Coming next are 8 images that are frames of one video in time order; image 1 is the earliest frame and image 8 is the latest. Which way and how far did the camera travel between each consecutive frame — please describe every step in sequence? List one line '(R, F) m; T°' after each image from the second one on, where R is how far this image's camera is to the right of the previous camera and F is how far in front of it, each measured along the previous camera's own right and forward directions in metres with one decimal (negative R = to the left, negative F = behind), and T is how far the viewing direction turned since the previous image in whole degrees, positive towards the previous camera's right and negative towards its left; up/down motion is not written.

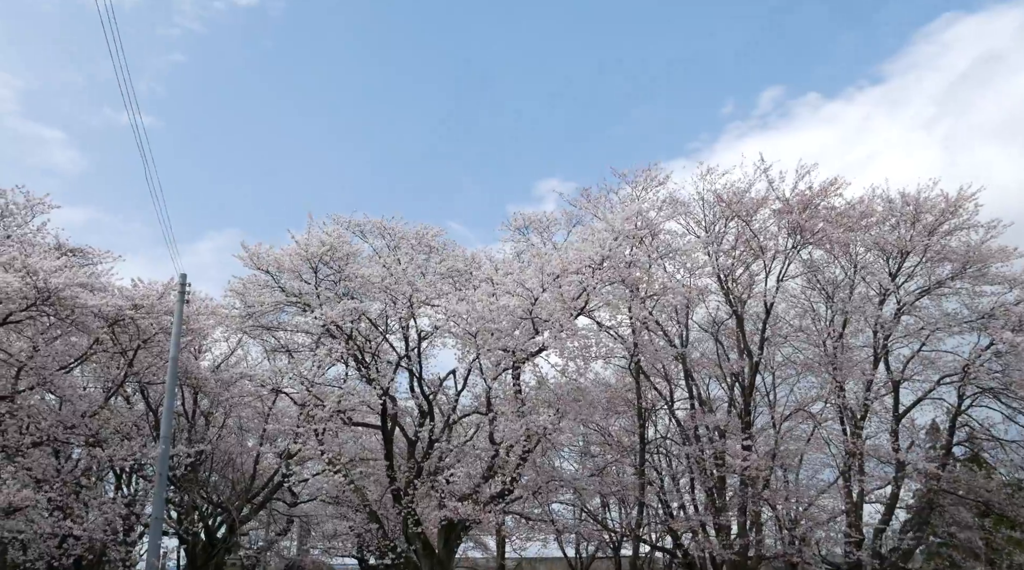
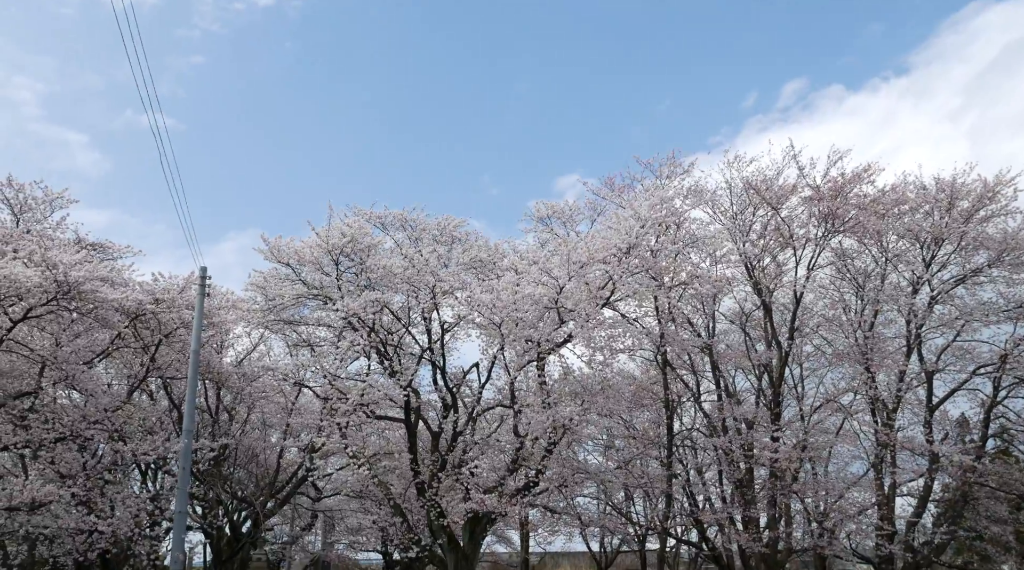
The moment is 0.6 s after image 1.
(-0.1, +0.3) m; -1°
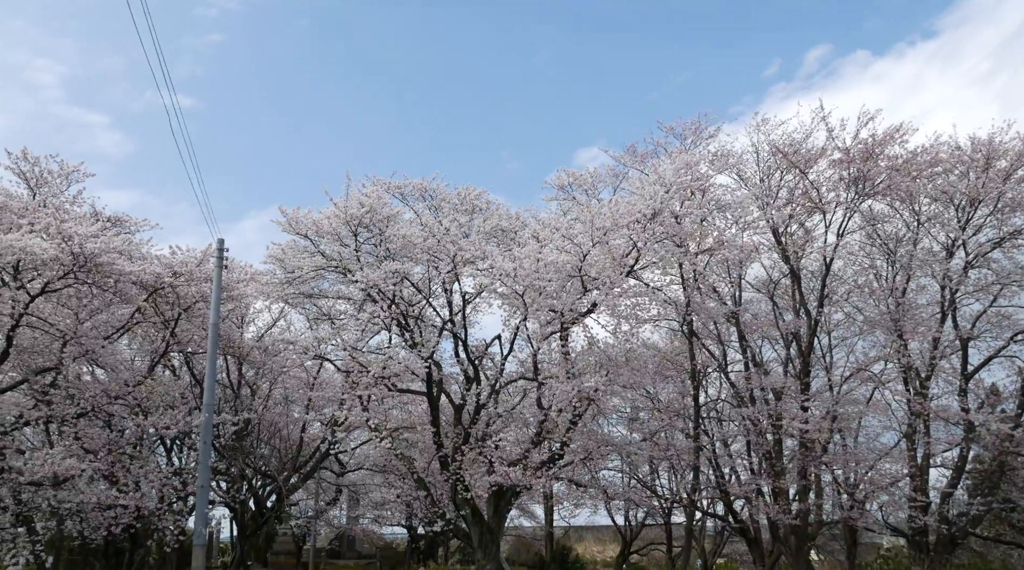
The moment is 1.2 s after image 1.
(0.0, +0.4) m; -1°
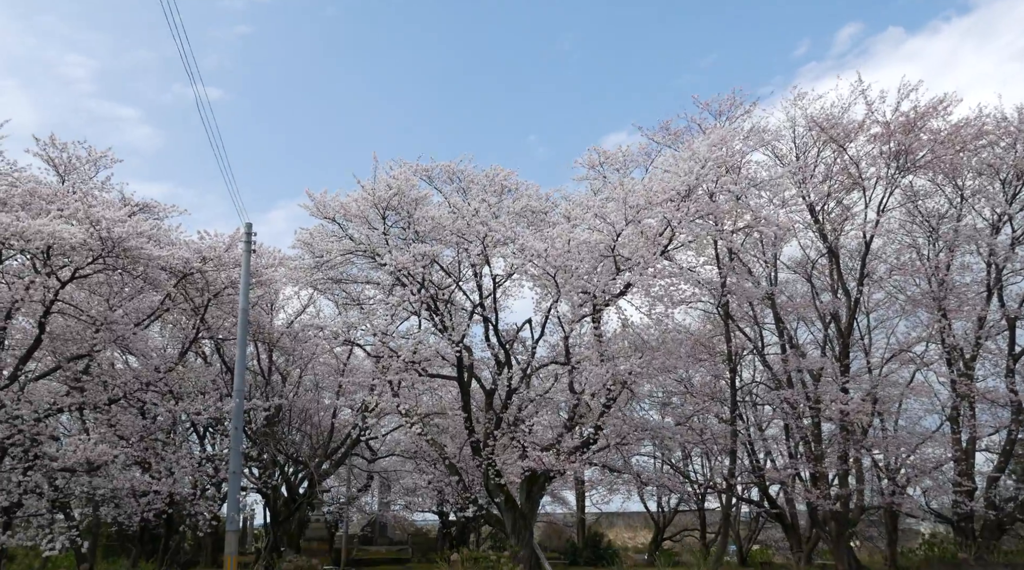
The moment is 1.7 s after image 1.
(-0.1, +0.3) m; -2°
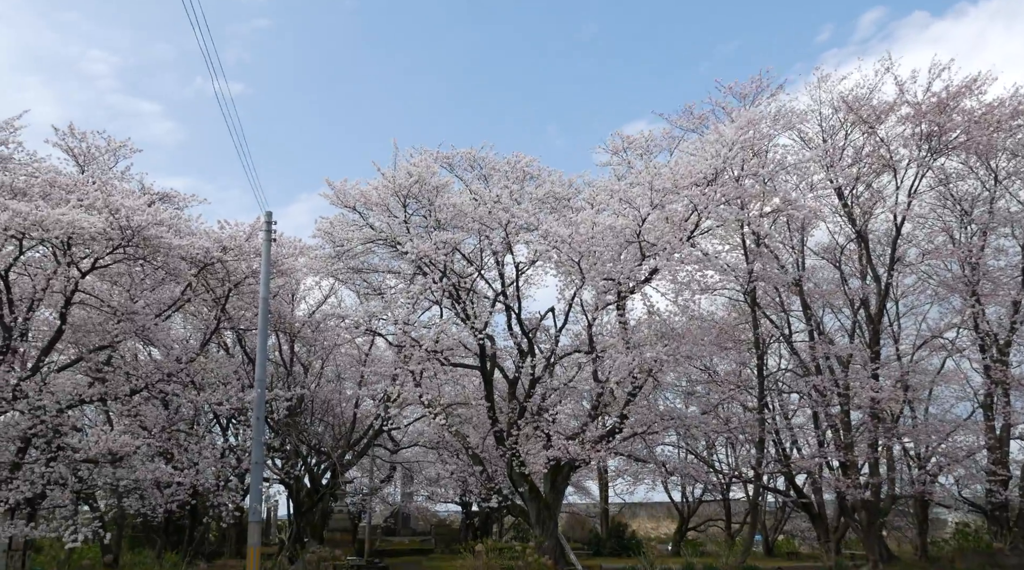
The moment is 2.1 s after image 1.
(-0.1, +0.3) m; -1°
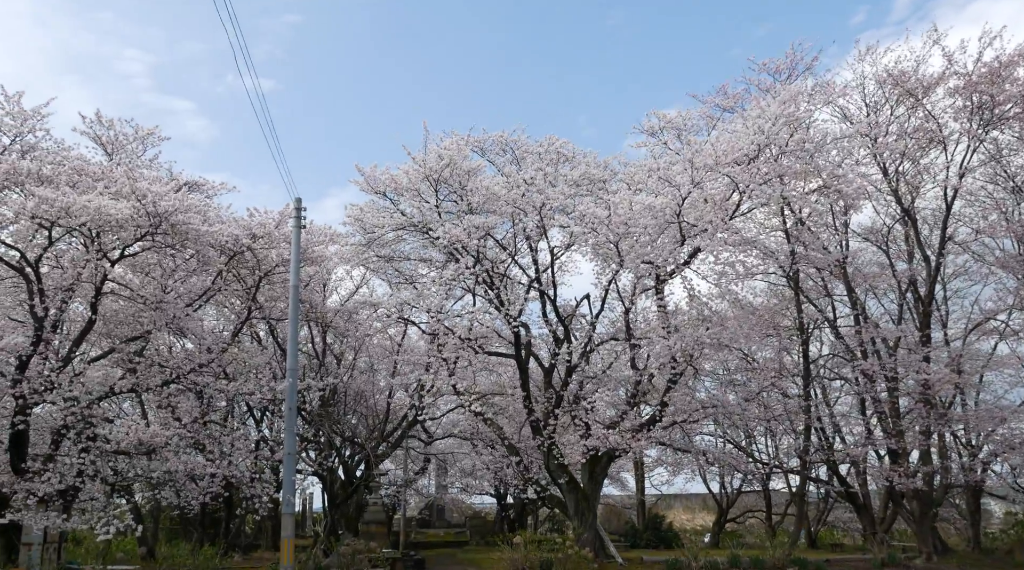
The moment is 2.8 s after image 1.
(-0.1, +0.5) m; -2°
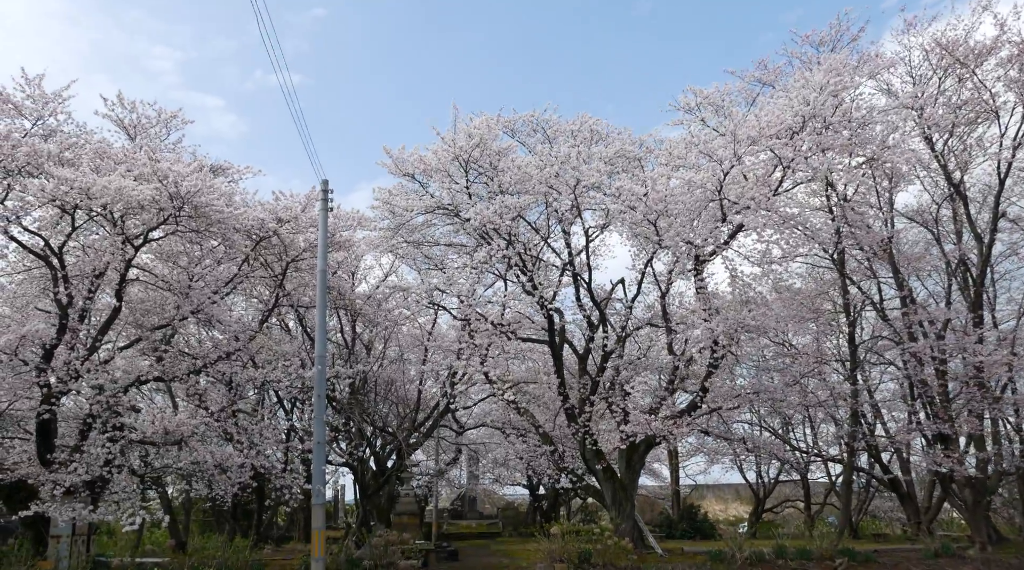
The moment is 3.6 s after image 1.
(-0.1, +0.5) m; -2°
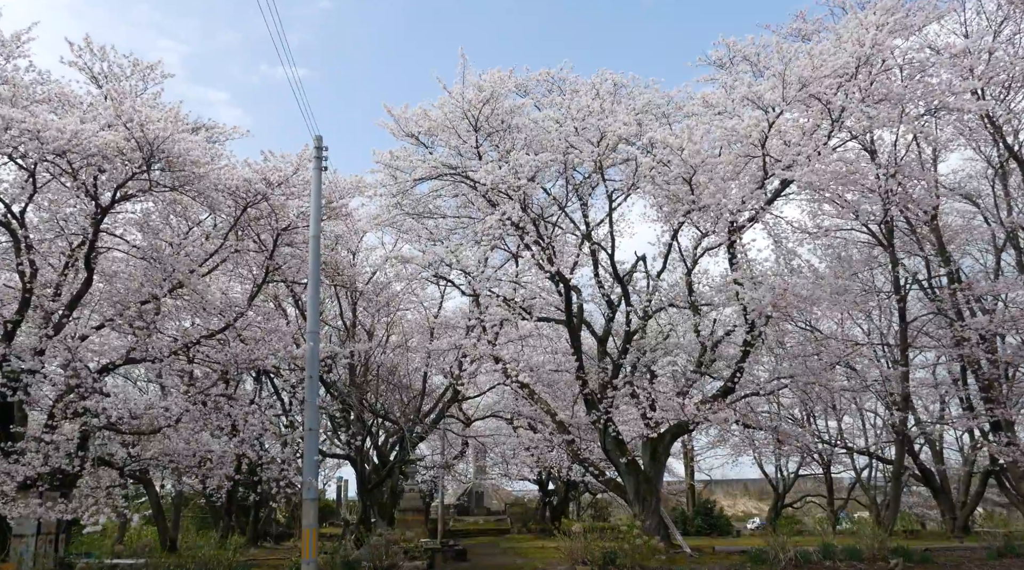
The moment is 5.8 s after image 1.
(-0.2, +1.6) m; 0°
